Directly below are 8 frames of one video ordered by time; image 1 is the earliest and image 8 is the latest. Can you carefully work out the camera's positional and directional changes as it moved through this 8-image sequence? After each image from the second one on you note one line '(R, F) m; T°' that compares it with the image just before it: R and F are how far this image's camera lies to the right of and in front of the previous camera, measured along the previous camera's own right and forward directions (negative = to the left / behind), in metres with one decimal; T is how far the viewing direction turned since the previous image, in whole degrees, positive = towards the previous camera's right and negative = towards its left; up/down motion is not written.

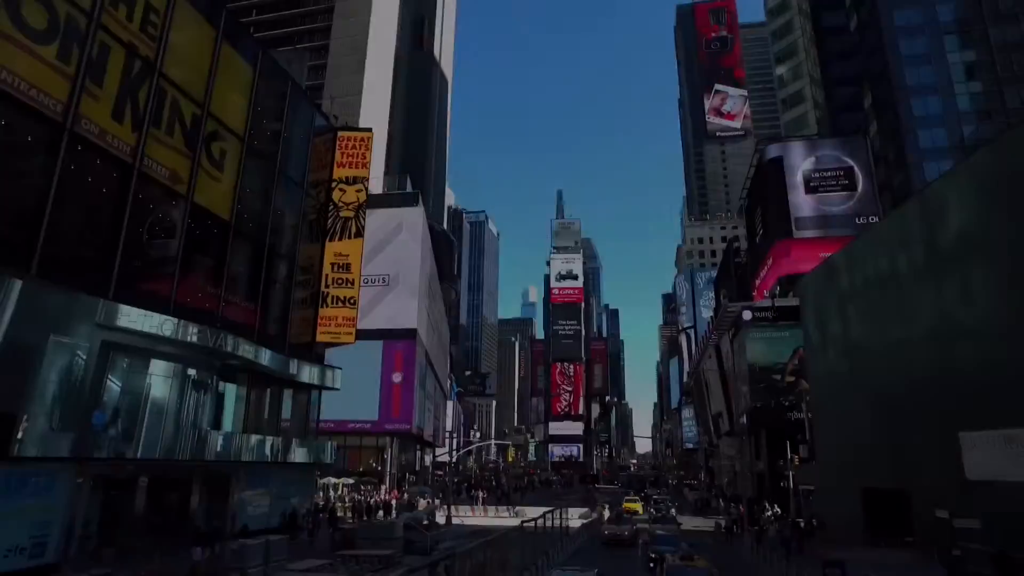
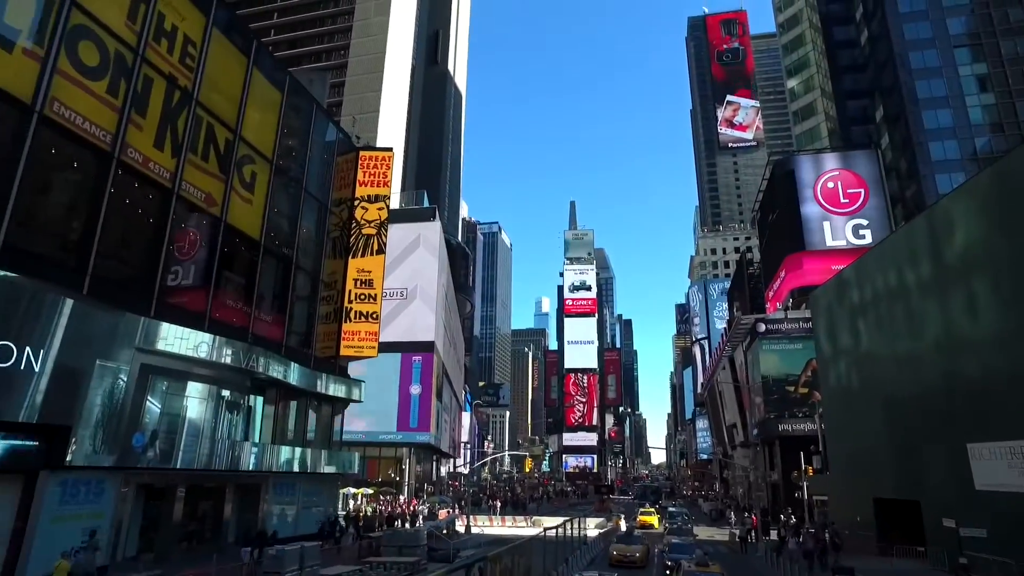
(-0.2, -0.9) m; -1°
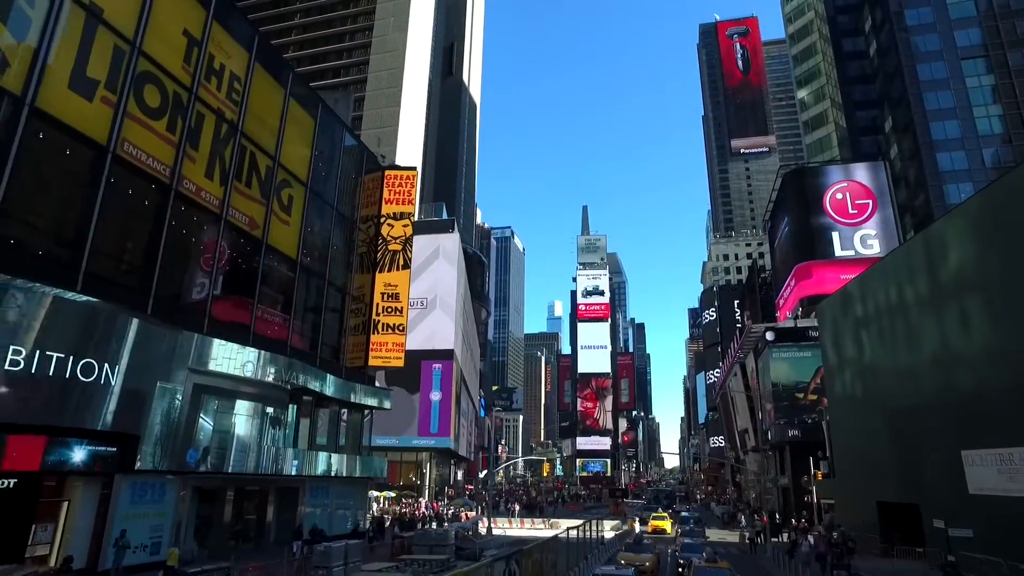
(-0.4, -1.7) m; -1°
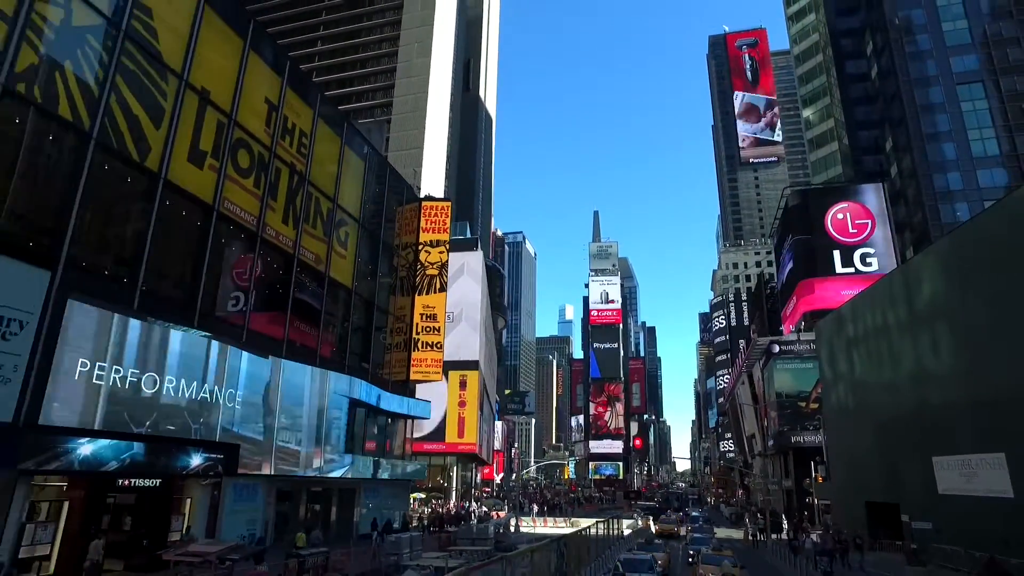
(-0.9, -3.9) m; -1°
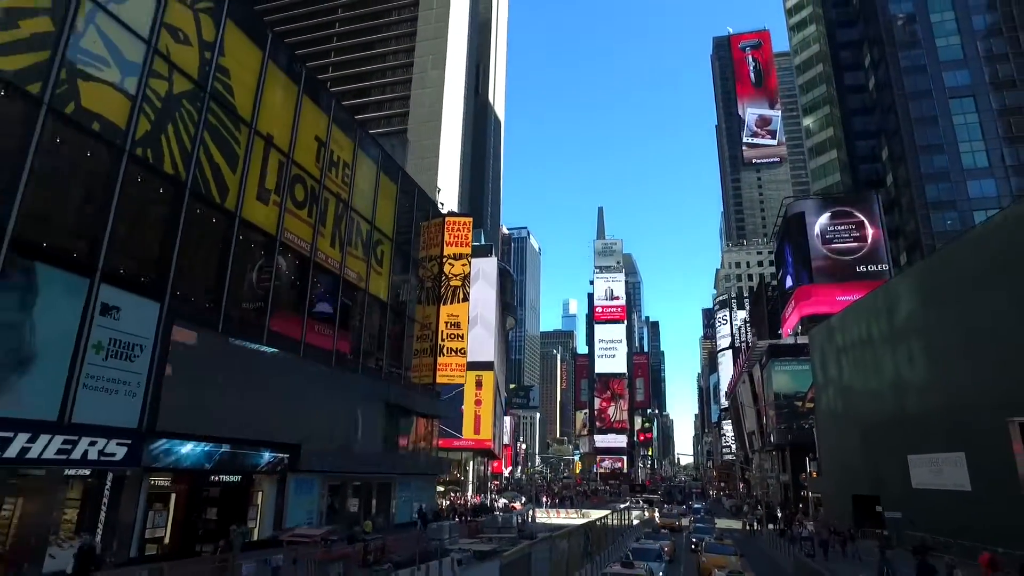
(-0.9, -3.3) m; 0°
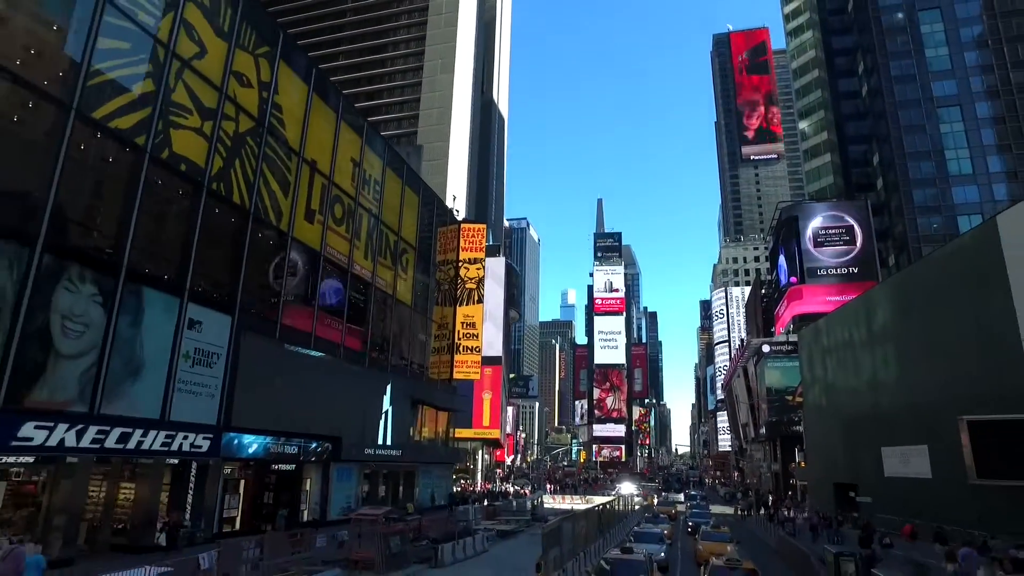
(-0.9, -3.3) m; 0°
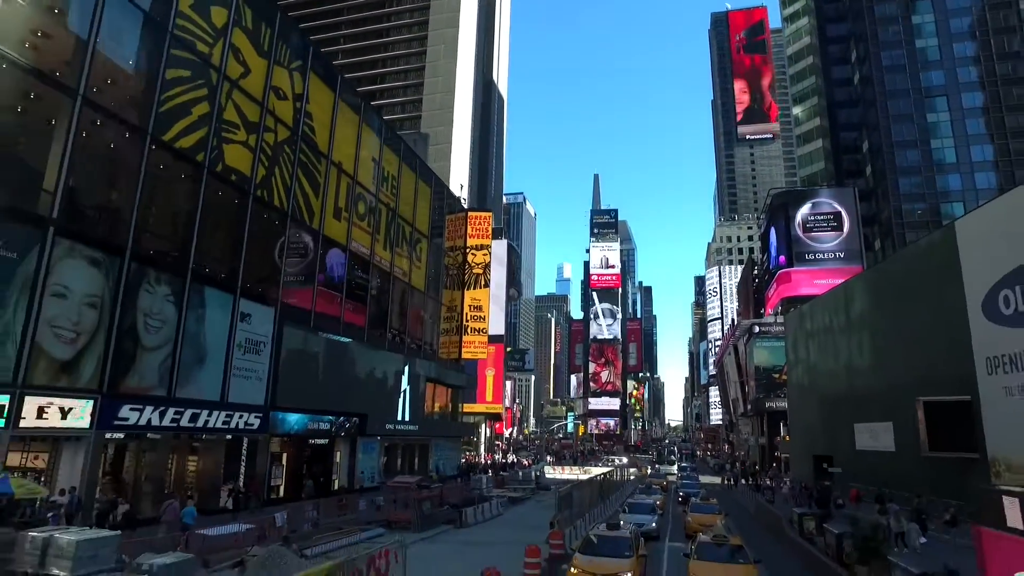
(-0.7, -2.9) m; 0°
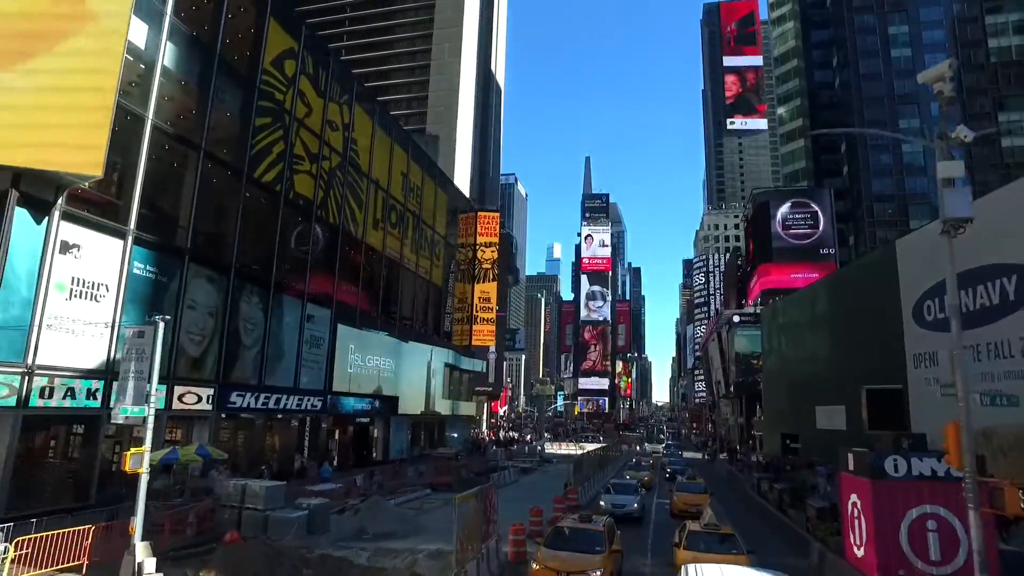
(-1.4, -5.1) m; +1°
